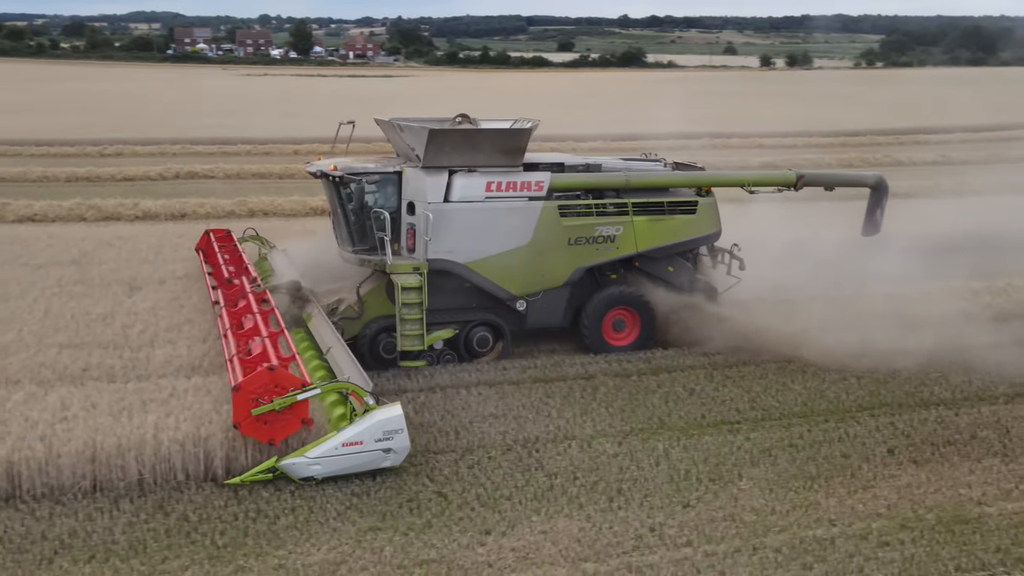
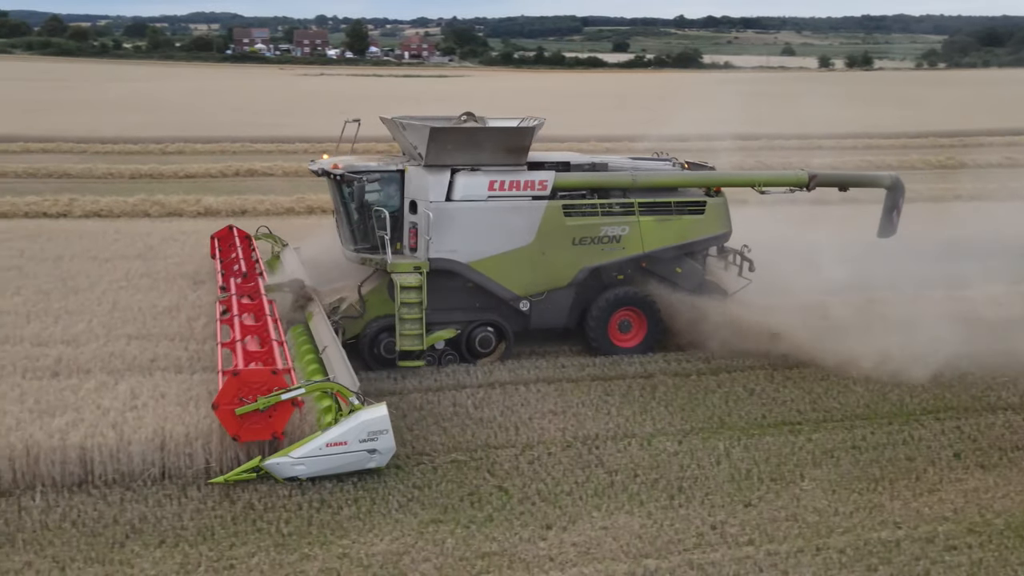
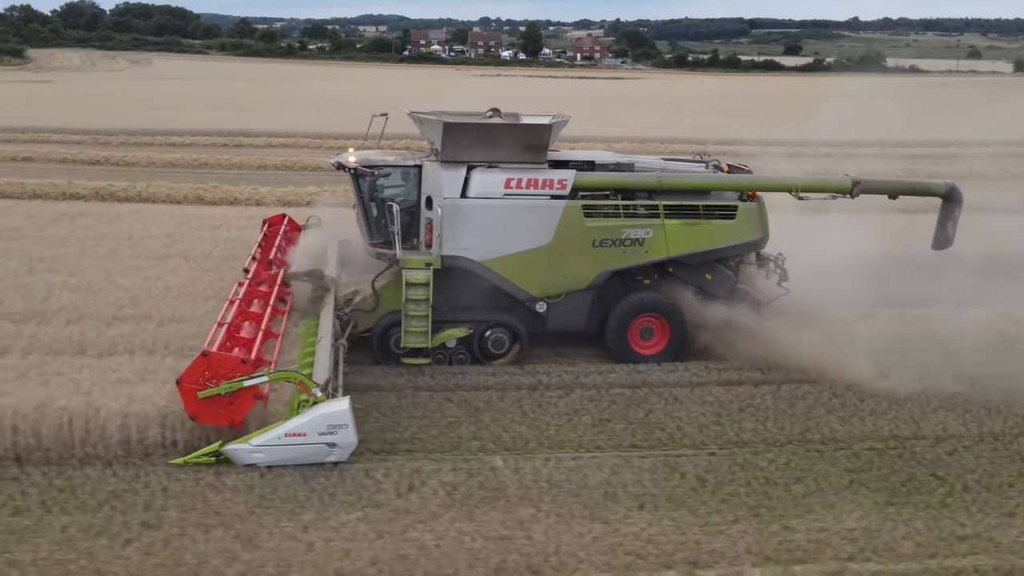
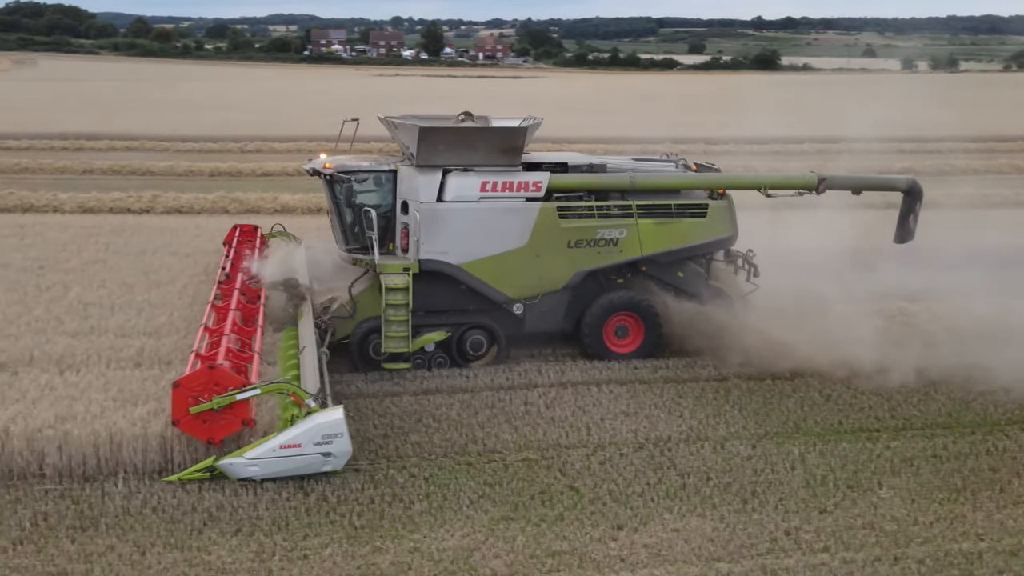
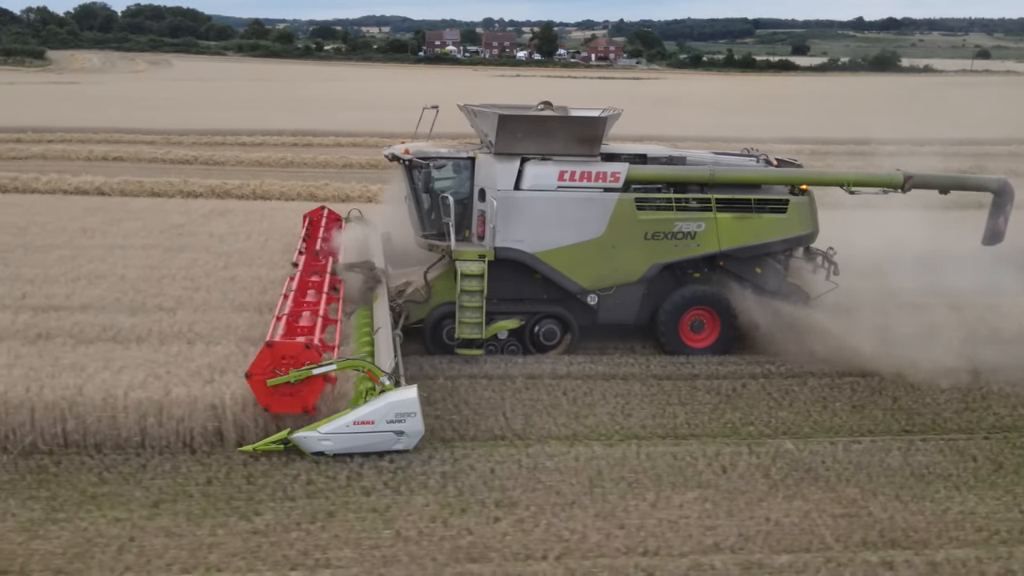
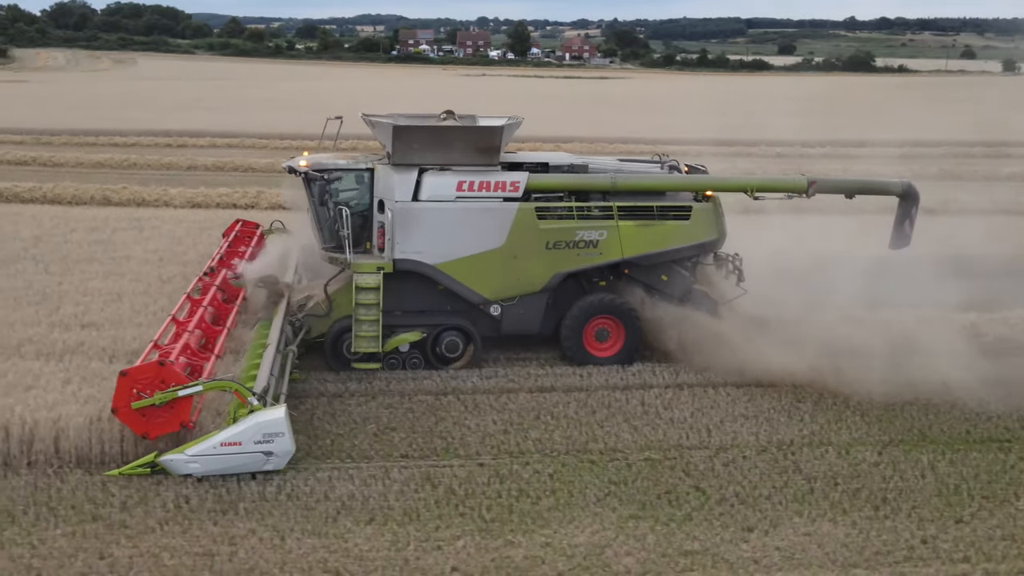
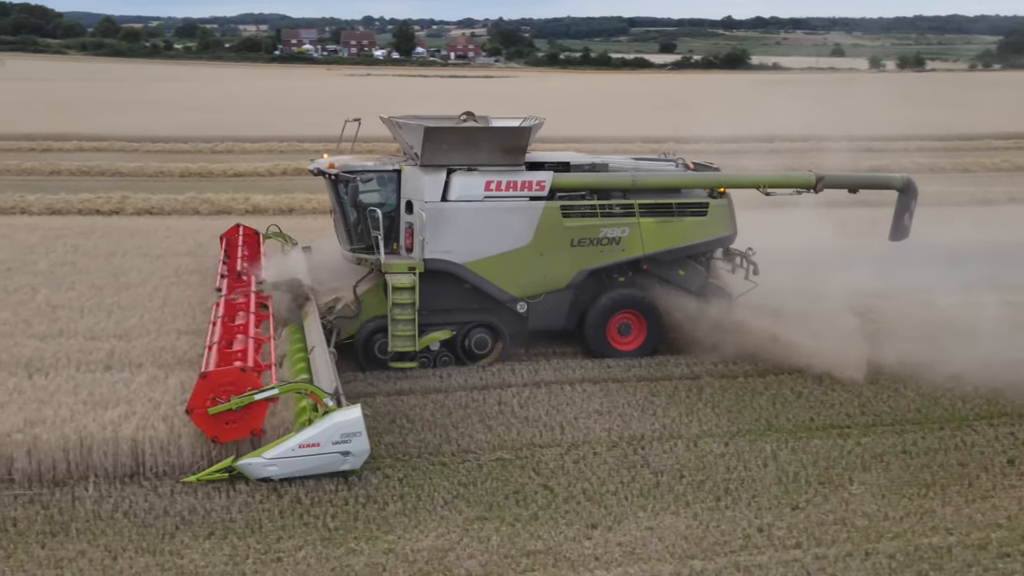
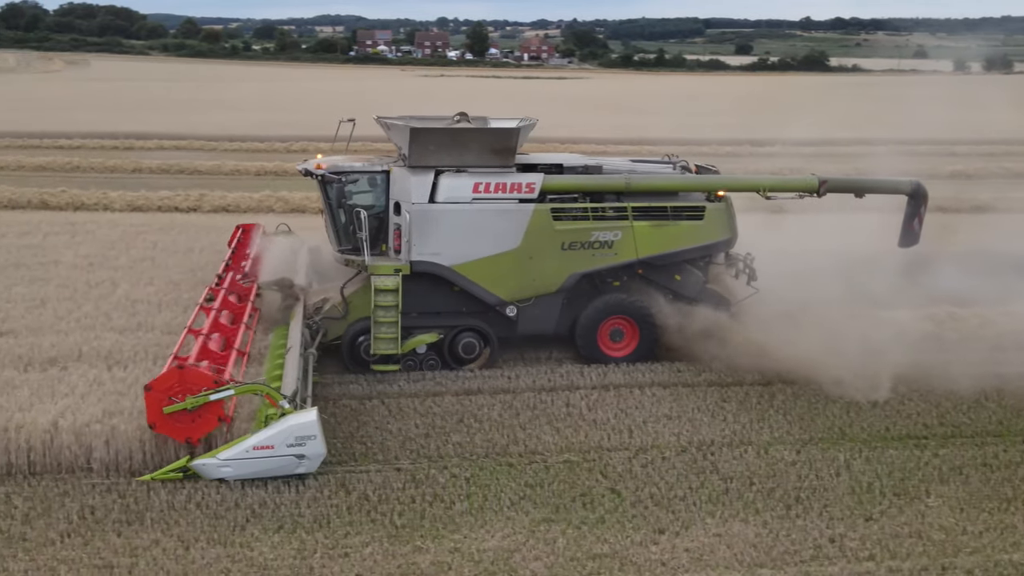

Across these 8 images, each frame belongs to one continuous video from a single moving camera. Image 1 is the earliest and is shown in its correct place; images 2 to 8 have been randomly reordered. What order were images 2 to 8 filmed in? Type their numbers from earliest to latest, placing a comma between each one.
2, 7, 4, 8, 6, 3, 5
